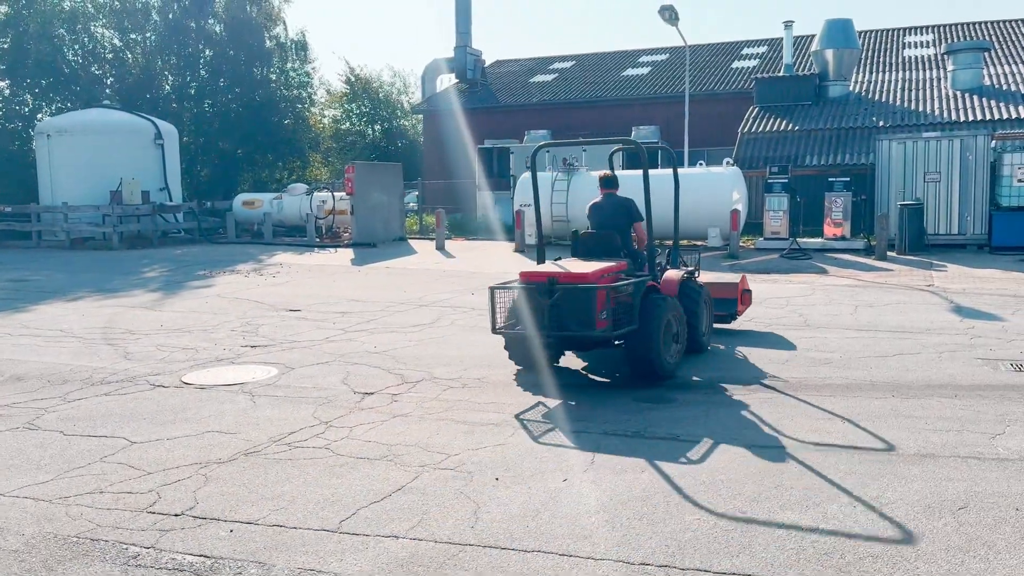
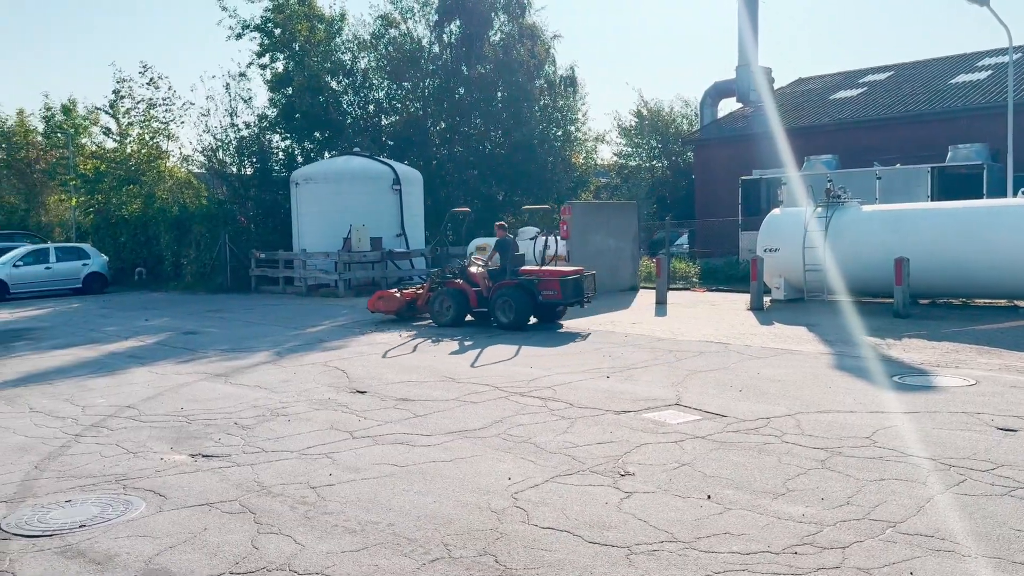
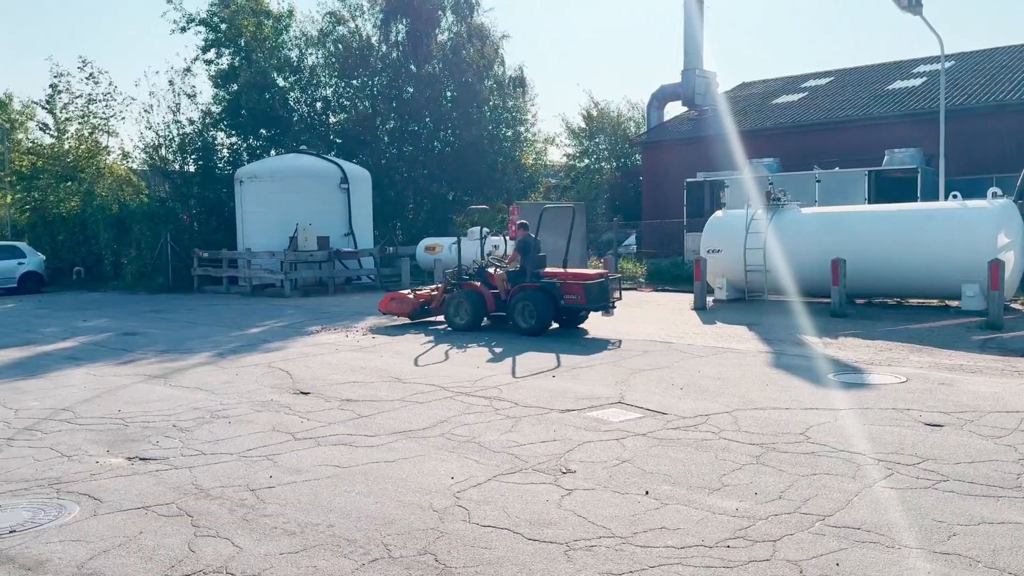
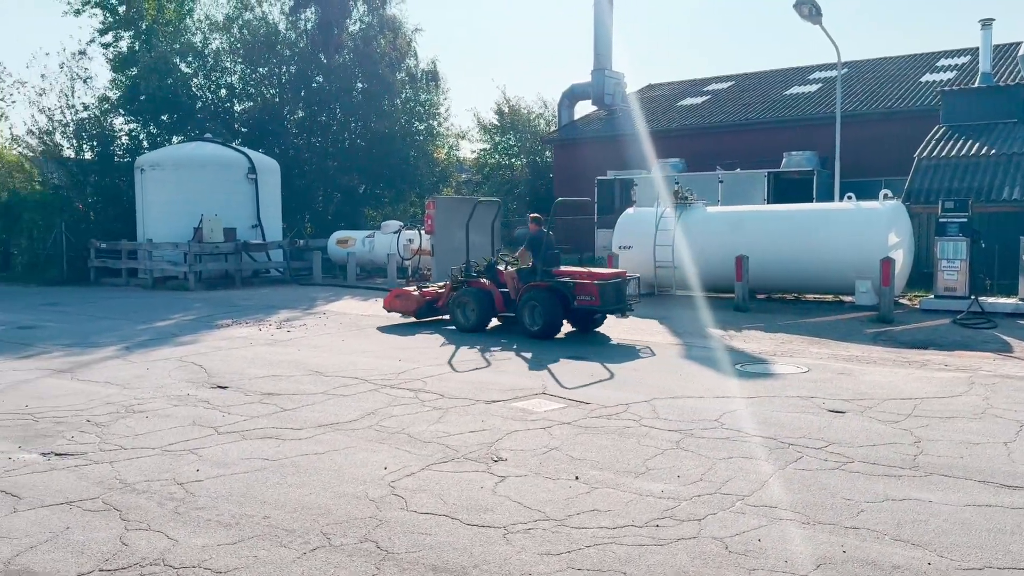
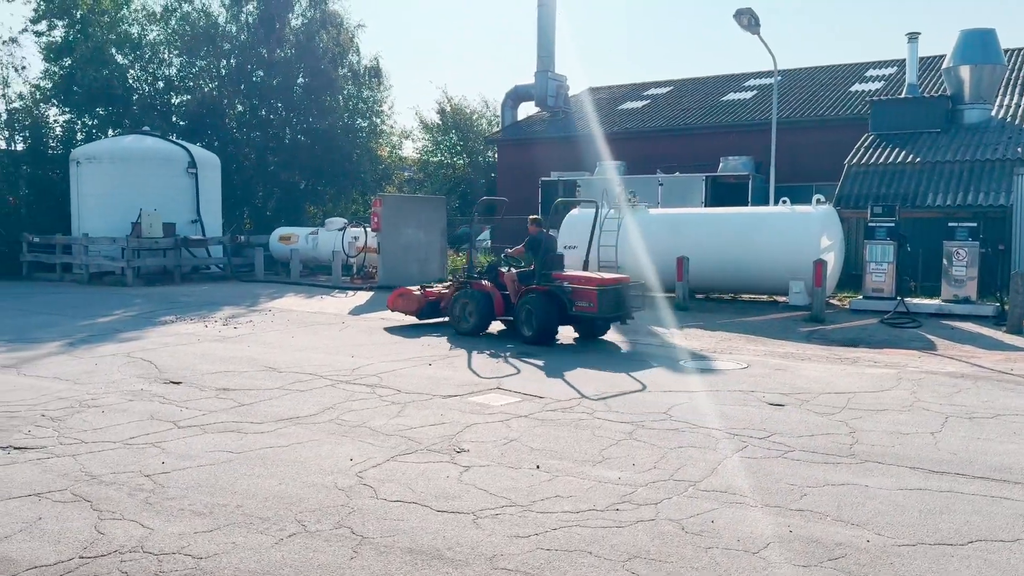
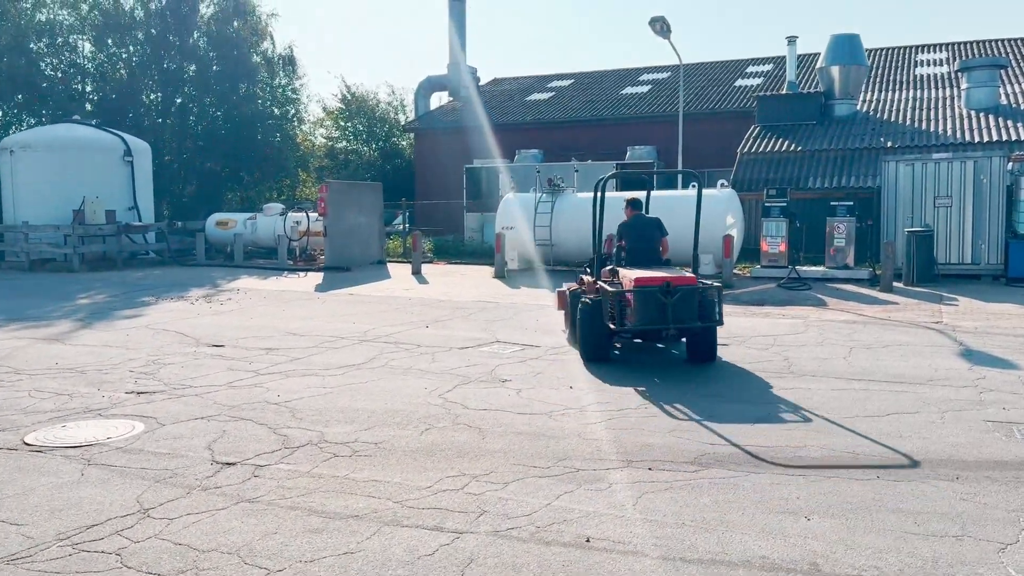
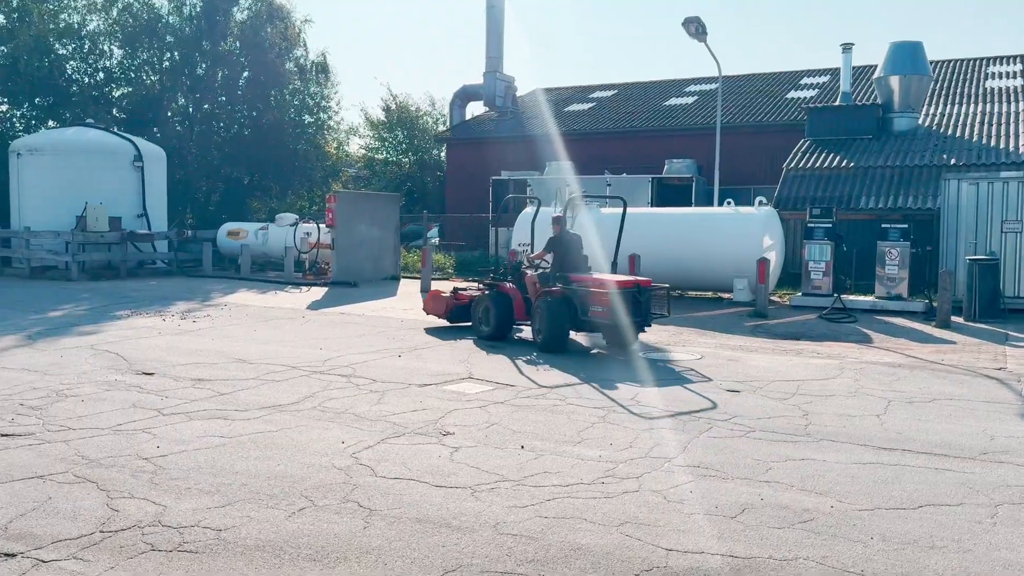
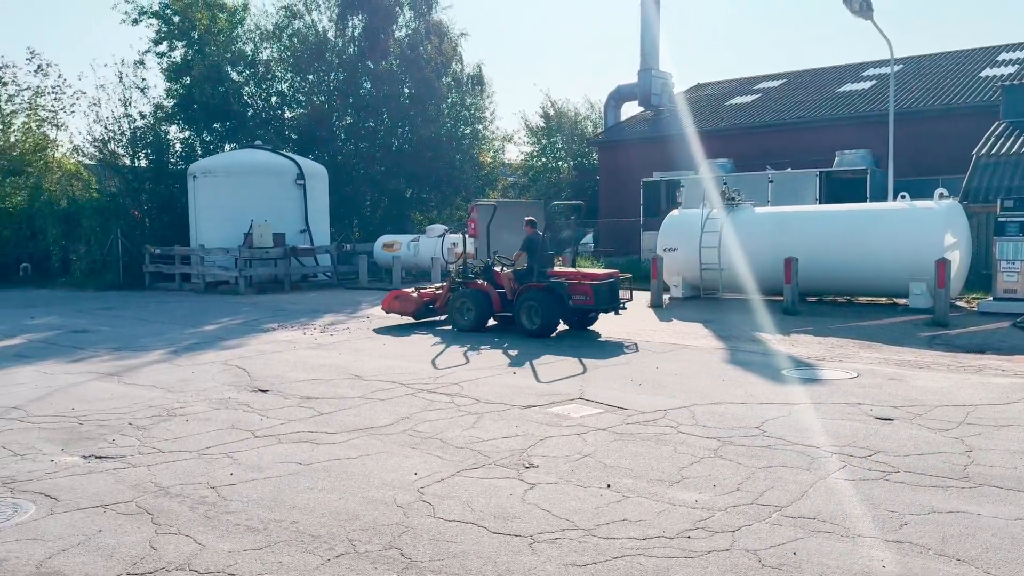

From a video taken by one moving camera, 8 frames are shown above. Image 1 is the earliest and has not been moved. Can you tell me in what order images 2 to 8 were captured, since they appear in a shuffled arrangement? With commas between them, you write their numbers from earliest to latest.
6, 7, 5, 4, 8, 3, 2
